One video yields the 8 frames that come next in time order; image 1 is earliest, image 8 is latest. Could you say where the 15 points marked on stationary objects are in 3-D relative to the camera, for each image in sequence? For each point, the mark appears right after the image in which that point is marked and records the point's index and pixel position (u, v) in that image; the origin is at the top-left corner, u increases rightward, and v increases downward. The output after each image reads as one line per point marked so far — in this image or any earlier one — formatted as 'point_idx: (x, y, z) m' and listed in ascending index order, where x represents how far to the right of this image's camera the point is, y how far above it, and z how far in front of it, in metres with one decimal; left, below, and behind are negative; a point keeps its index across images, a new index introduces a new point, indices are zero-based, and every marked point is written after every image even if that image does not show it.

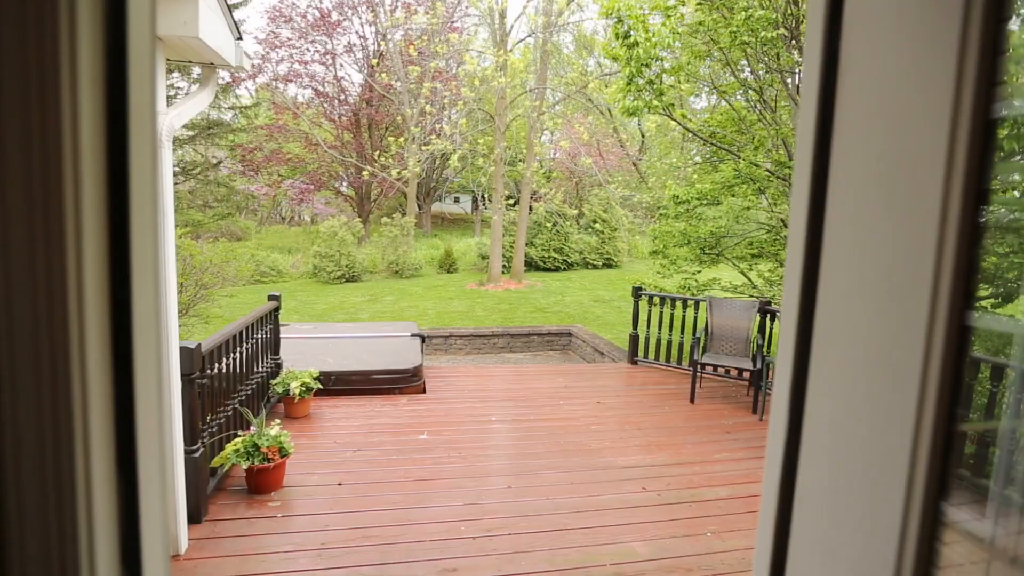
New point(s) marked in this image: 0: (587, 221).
0: (+2.3, +2.1, +15.4) m
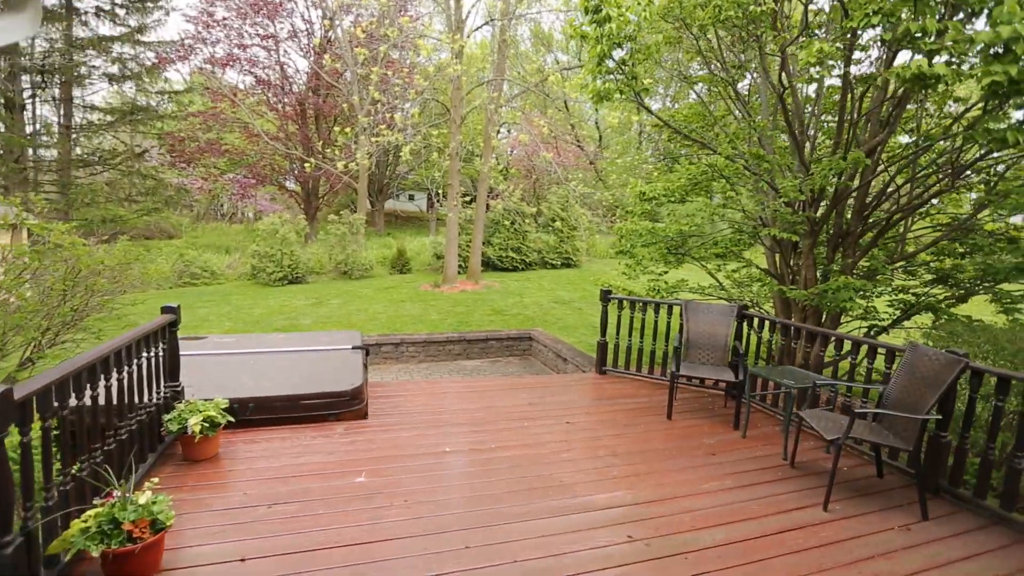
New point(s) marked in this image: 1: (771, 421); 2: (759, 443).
0: (+1.0, +2.1, +15.0) m
1: (+2.0, -1.0, +3.7) m
2: (+1.7, -1.1, +3.4) m
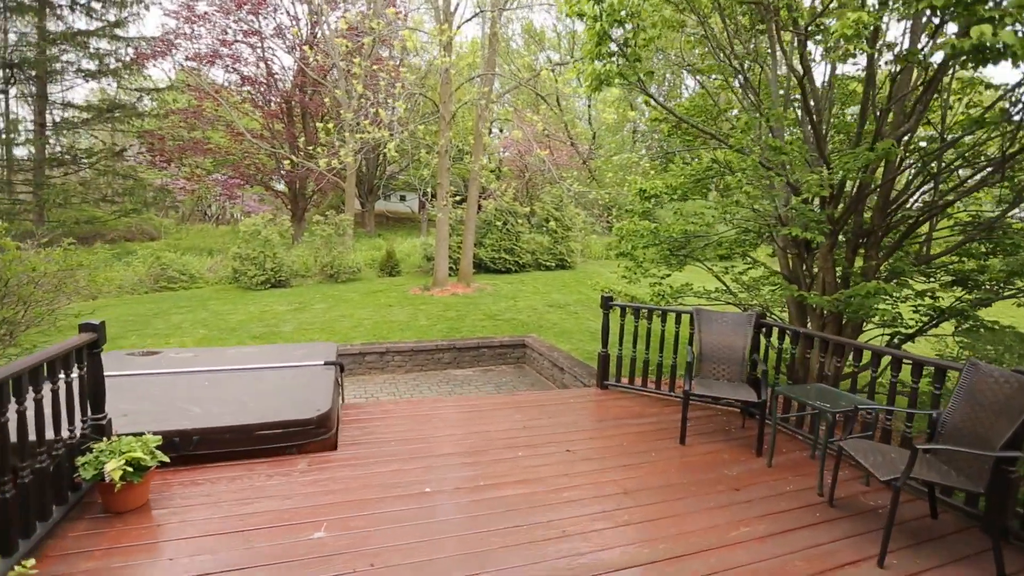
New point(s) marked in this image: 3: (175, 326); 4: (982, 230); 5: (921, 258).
0: (+0.8, +2.0, +14.5) m
1: (+1.9, -1.1, +3.3) m
2: (+1.7, -1.1, +3.0) m
3: (-5.9, -0.7, +8.8) m
4: (+4.2, +0.5, +4.4) m
5: (+4.0, +0.3, +4.8) m
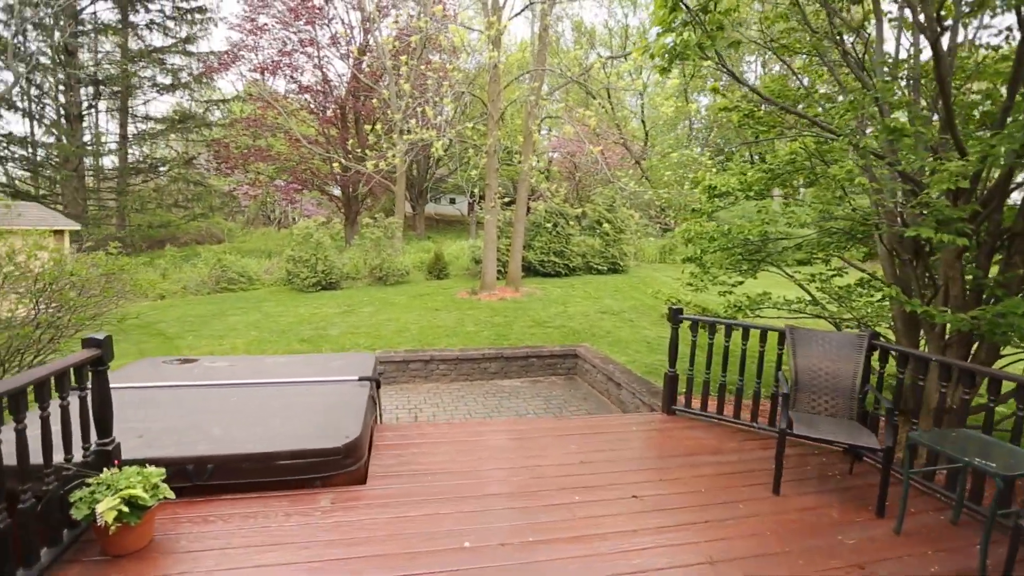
0: (+2.2, +1.9, +13.9) m
1: (+2.2, -1.2, +2.6) m
2: (+2.0, -1.2, +2.3) m
3: (-5.1, -0.7, +8.8) m
4: (+4.6, +0.4, +3.5) m
5: (+4.4, +0.2, +3.9) m
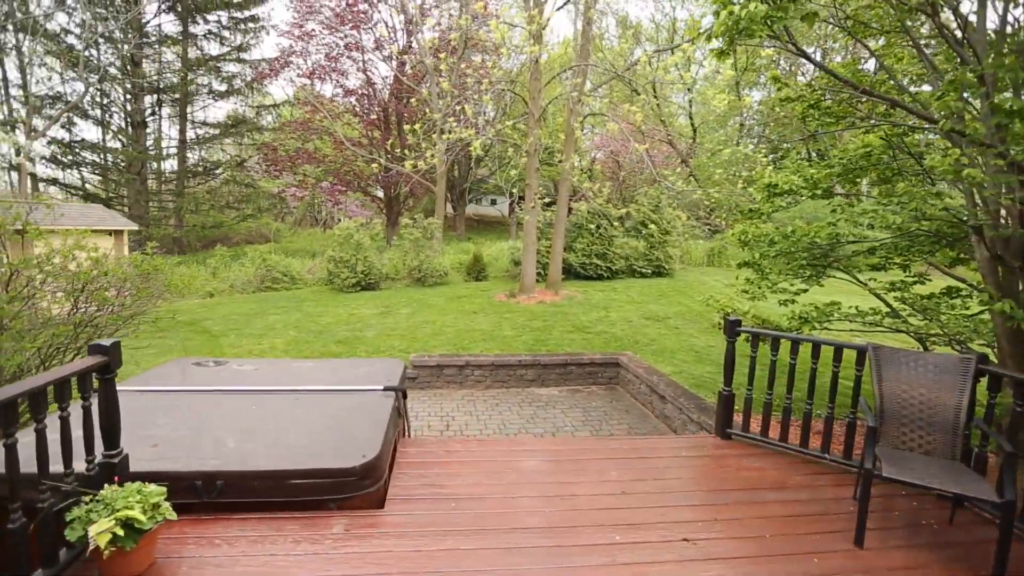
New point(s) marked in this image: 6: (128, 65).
0: (+3.3, +1.8, +13.4) m
1: (+2.4, -1.2, +2.1) m
2: (+2.1, -1.3, +1.8) m
3: (-4.4, -0.7, +8.9) m
4: (+4.9, +0.3, +2.8) m
5: (+4.7, +0.1, +3.2) m
6: (-11.7, +6.8, +15.0) m
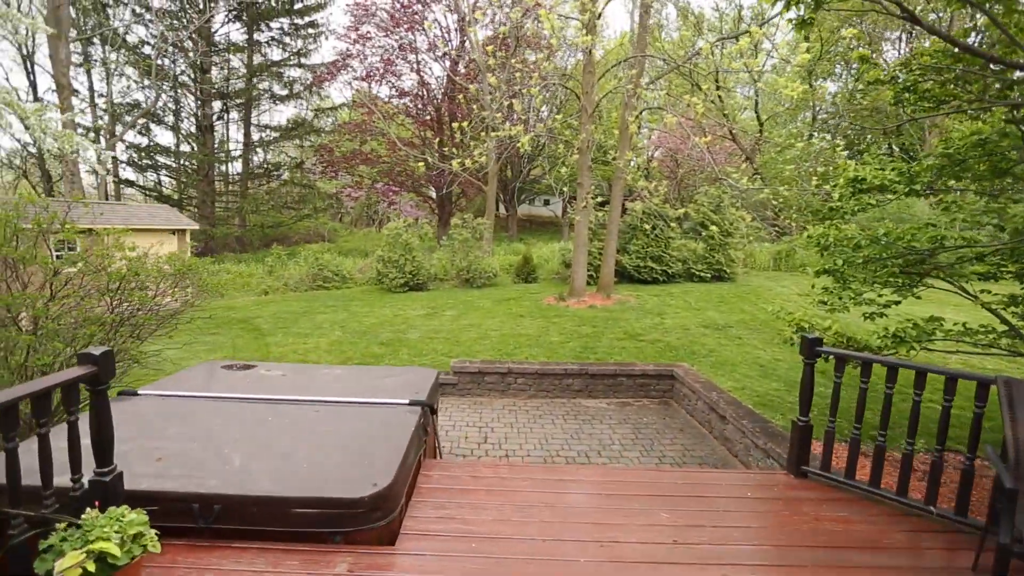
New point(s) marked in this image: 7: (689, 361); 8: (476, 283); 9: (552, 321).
0: (+4.6, +1.6, +12.6) m
1: (+2.4, -1.3, +1.5) m
2: (+2.1, -1.3, +1.3) m
3: (-3.6, -0.7, +9.0) m
4: (+5.0, +0.2, +1.9) m
5: (+4.9, 0.0, +2.4) m
6: (-10.1, +6.9, +15.8) m
7: (+2.5, -1.1, +7.1) m
8: (-0.9, +0.1, +12.7) m
9: (+0.7, -0.6, +9.2) m
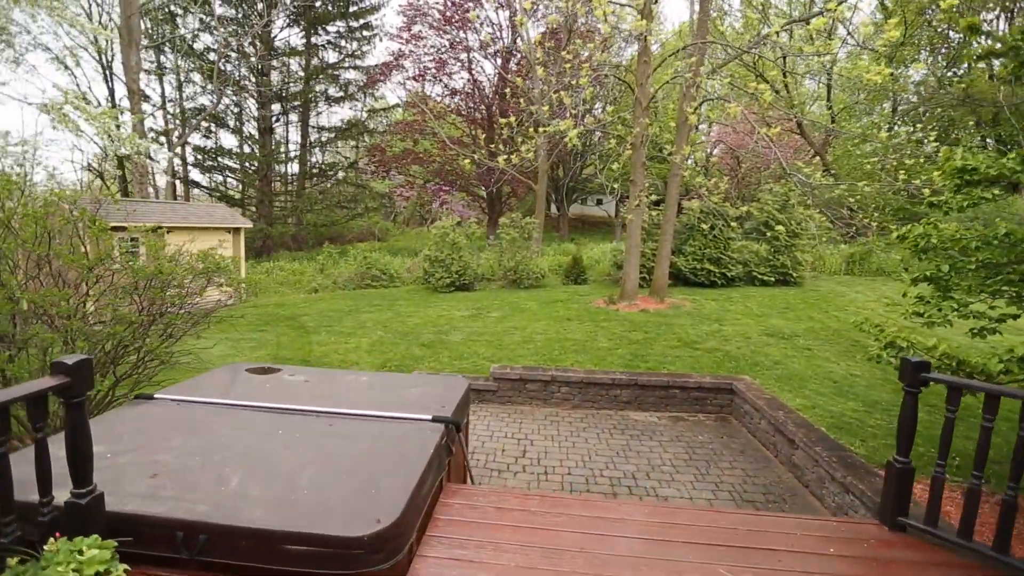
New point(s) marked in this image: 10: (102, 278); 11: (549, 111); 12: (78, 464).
0: (+5.8, +1.5, +11.7) m
1: (+2.4, -1.4, +0.9) m
2: (+2.1, -1.4, +0.7) m
3: (-2.8, -0.7, +8.9) m
4: (+5.0, +0.1, +1.0) m
5: (+5.0, -0.1, +1.5) m
6: (-8.4, +7.0, +16.4) m
7: (+3.1, -1.1, +6.5) m
8: (+0.3, +0.1, +12.4) m
9: (+1.5, -0.7, +8.7) m
10: (-3.2, +0.1, +3.8) m
11: (+0.7, +3.6, +10.0) m
12: (-1.6, -0.7, +1.8) m
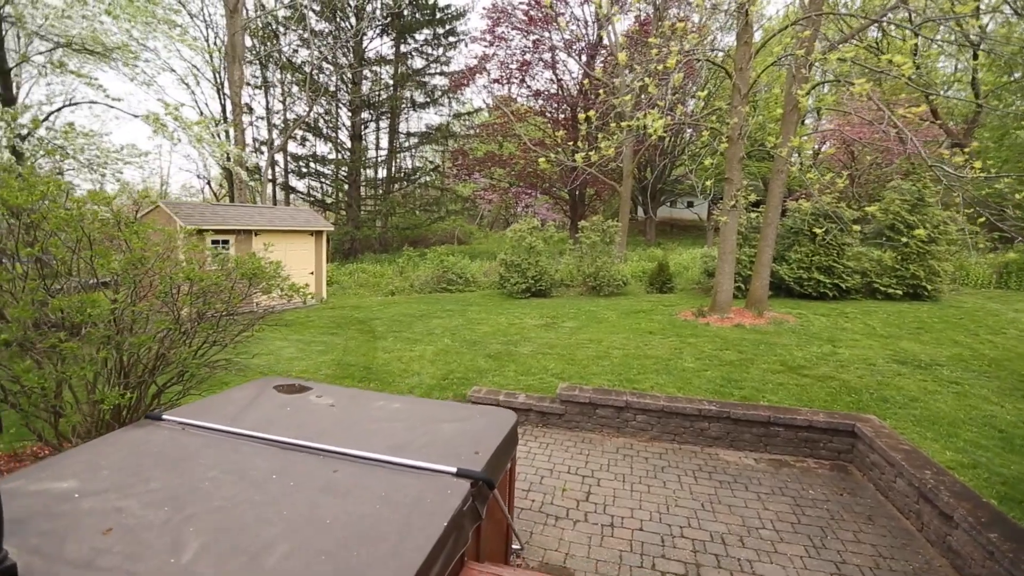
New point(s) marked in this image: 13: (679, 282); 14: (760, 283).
0: (+7.5, +1.2, +9.9) m
1: (+2.2, -1.5, -0.2) m
2: (+1.9, -1.5, -0.3) m
3: (-1.5, -0.8, +8.6) m
4: (+4.9, -0.1, -0.5) m
5: (+4.9, -0.3, 0.0) m
6: (-5.6, +7.0, +17.0) m
7: (+3.9, -1.3, +5.2) m
8: (+2.1, -0.1, +11.6) m
9: (+2.7, -0.8, +7.7) m
10: (-2.7, 0.0, +3.7) m
11: (+2.2, +3.4, +9.1) m
12: (-1.6, -0.7, +1.5) m
13: (+4.1, +0.1, +12.3) m
14: (+4.4, +0.1, +8.8) m
